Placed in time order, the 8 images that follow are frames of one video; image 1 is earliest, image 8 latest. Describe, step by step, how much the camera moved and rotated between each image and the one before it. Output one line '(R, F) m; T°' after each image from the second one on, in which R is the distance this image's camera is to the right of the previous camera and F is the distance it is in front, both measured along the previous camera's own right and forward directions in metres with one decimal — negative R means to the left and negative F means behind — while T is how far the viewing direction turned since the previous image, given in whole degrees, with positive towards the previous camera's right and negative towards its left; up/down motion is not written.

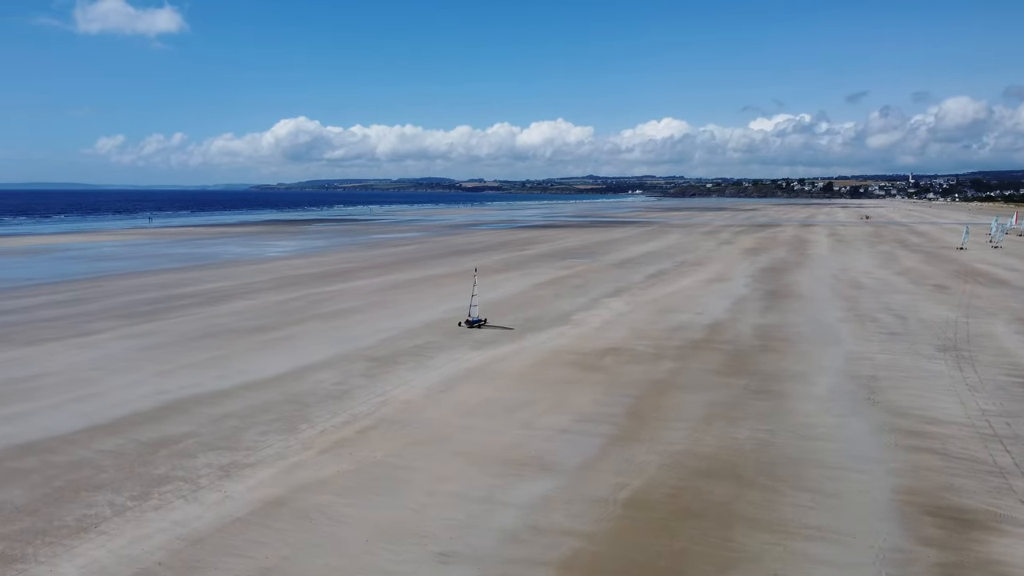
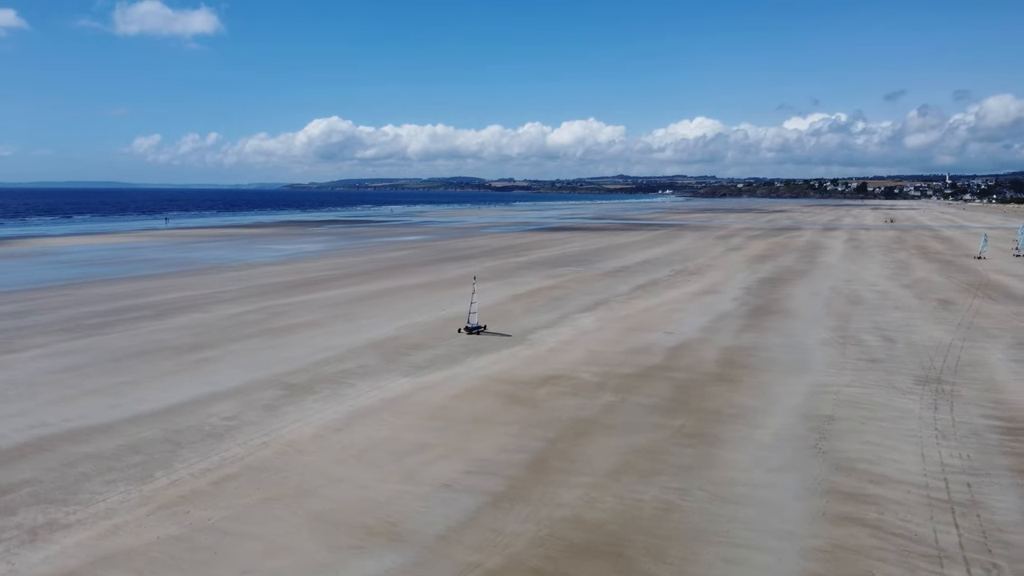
(+1.3, +1.0) m; -2°
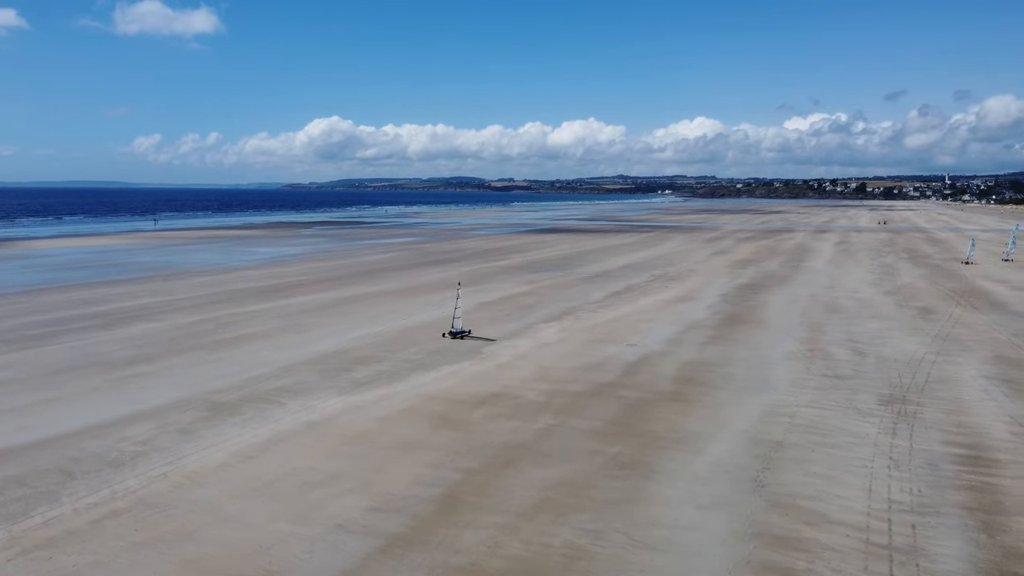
(+0.7, +0.6) m; 0°
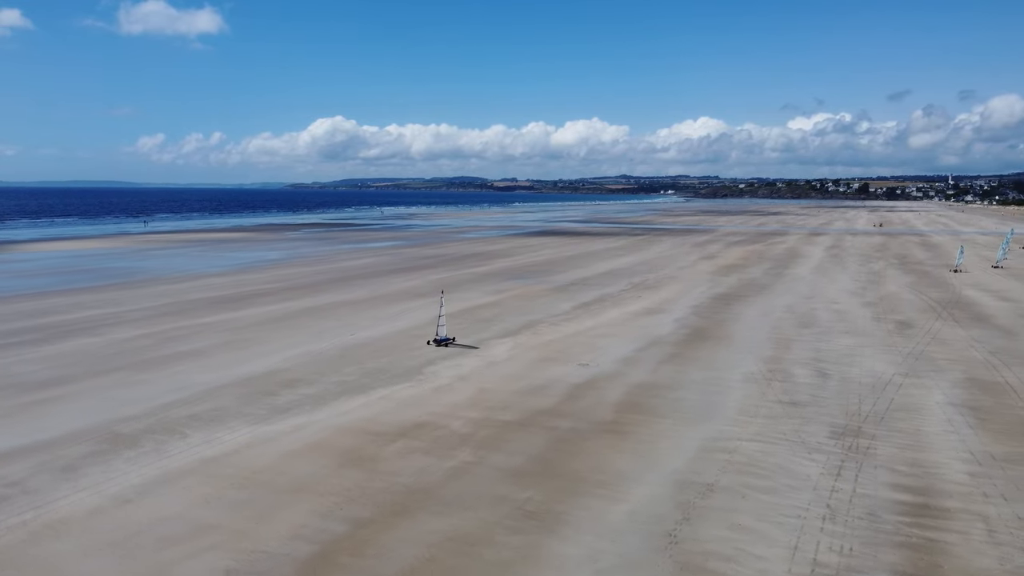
(+0.9, +0.7) m; 0°
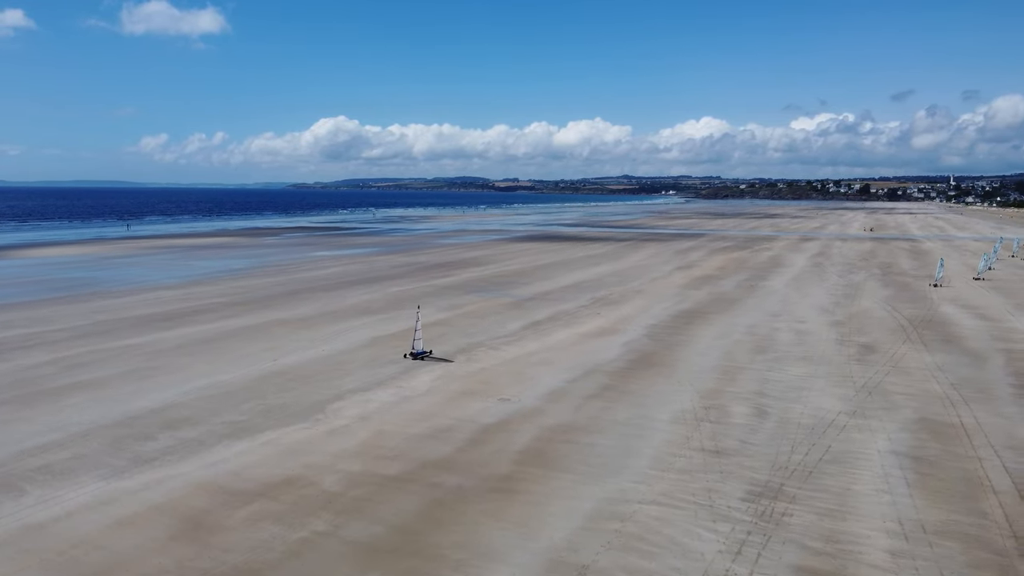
(+1.2, +1.0) m; 0°
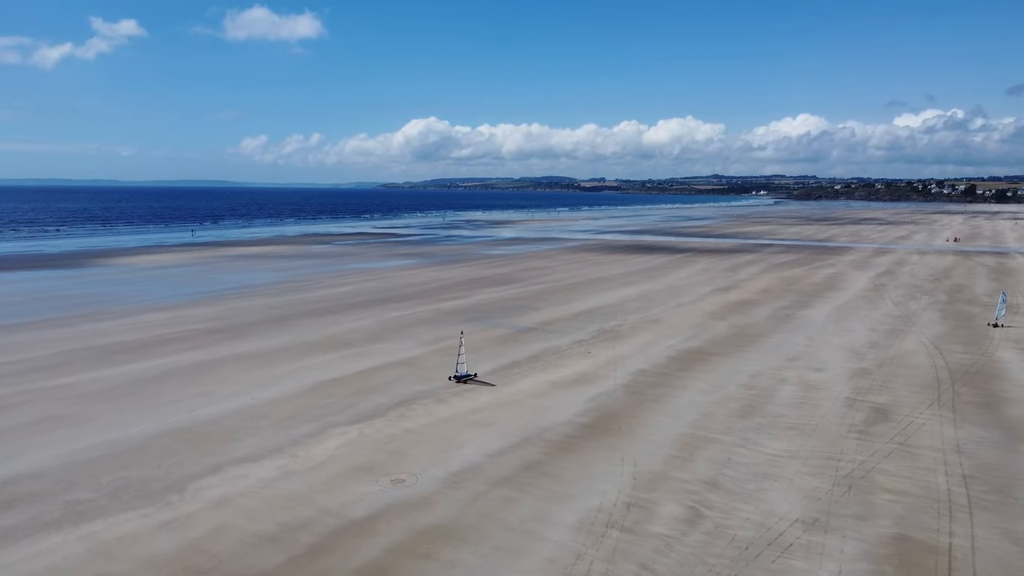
(+2.2, +1.9) m; -6°
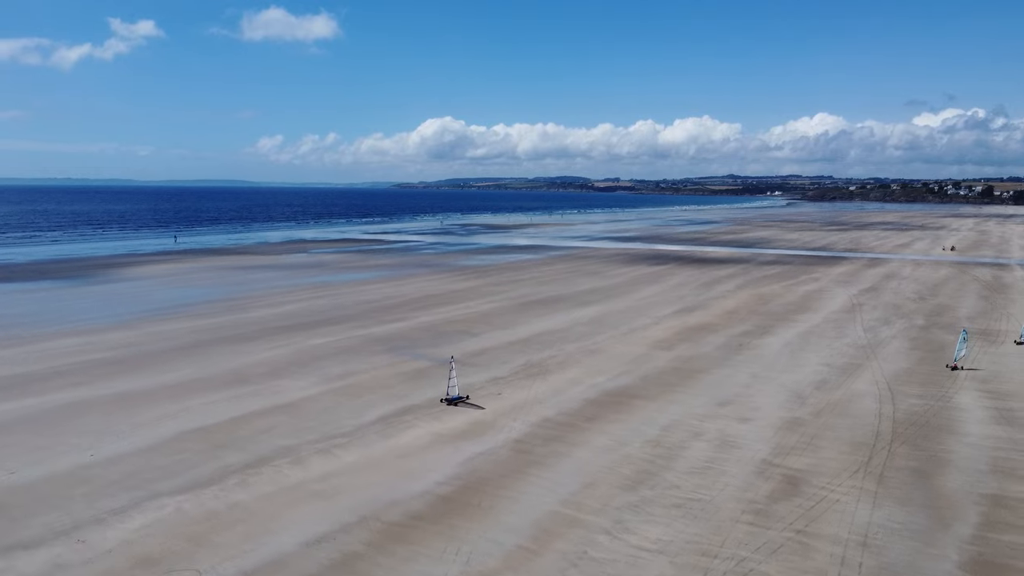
(+2.1, +1.6) m; -1°
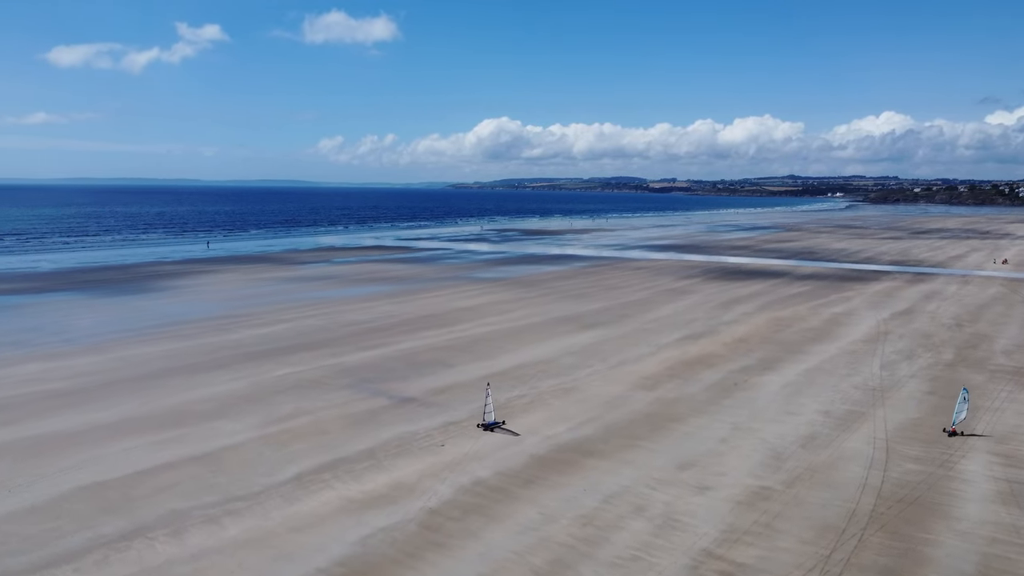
(+1.9, +1.5) m; -4°
